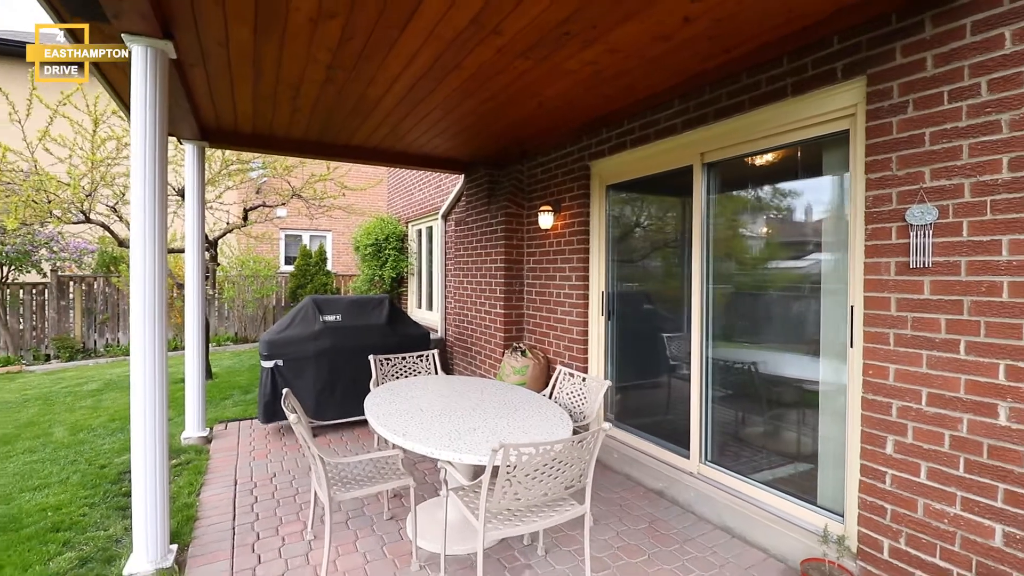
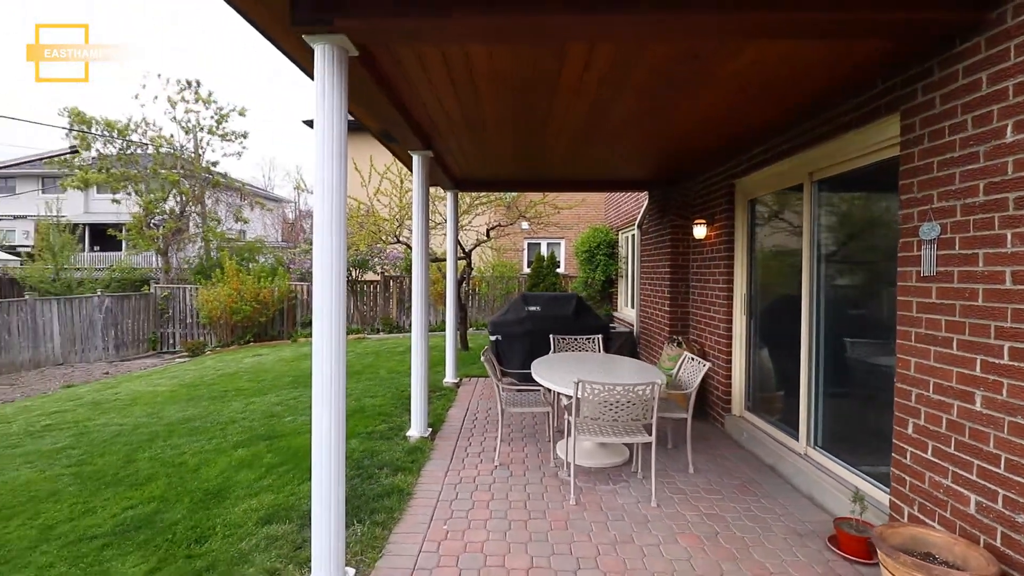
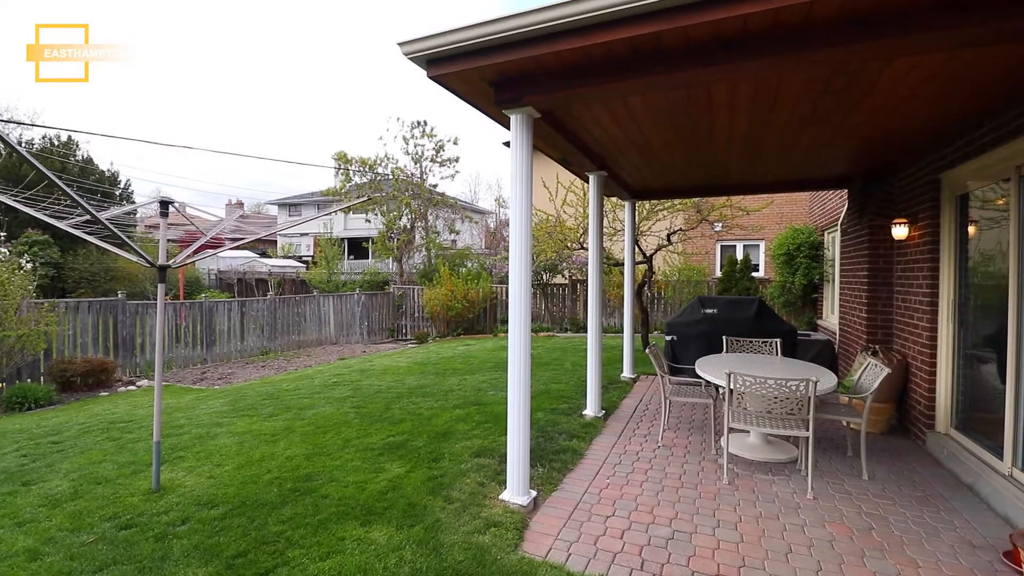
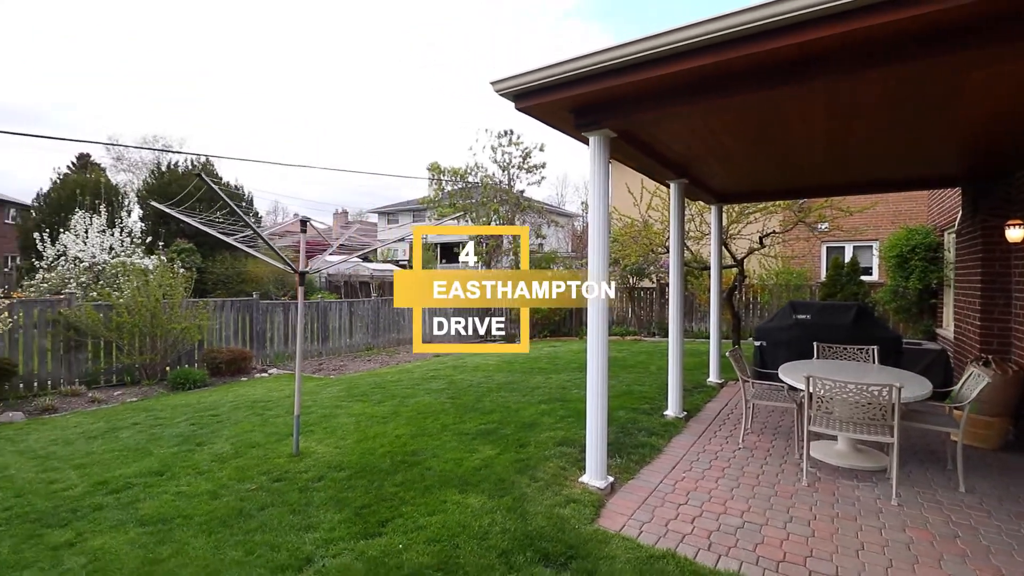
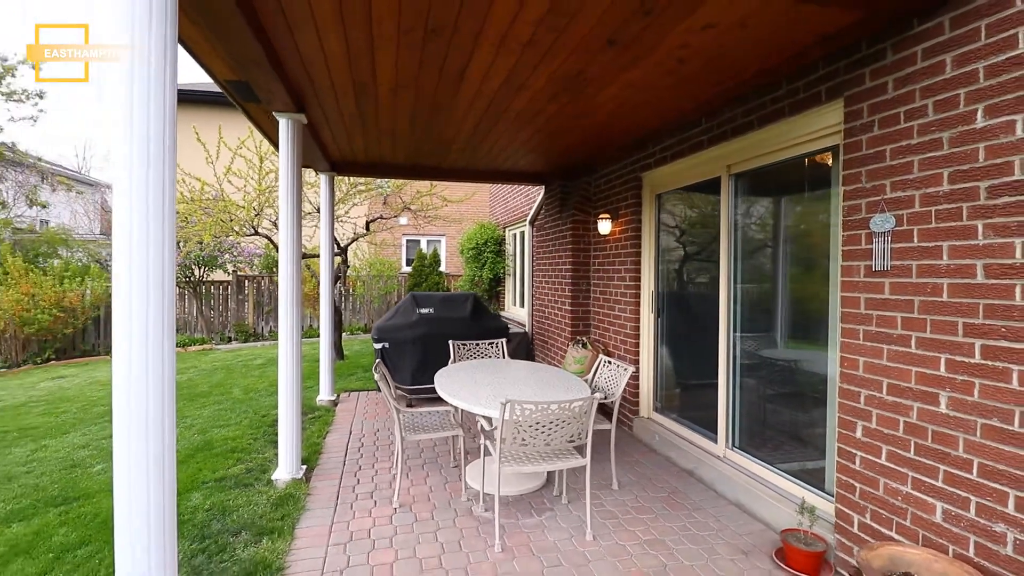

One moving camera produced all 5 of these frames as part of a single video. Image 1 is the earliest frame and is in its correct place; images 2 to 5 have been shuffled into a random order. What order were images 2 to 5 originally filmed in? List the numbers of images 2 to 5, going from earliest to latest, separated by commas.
5, 2, 3, 4
